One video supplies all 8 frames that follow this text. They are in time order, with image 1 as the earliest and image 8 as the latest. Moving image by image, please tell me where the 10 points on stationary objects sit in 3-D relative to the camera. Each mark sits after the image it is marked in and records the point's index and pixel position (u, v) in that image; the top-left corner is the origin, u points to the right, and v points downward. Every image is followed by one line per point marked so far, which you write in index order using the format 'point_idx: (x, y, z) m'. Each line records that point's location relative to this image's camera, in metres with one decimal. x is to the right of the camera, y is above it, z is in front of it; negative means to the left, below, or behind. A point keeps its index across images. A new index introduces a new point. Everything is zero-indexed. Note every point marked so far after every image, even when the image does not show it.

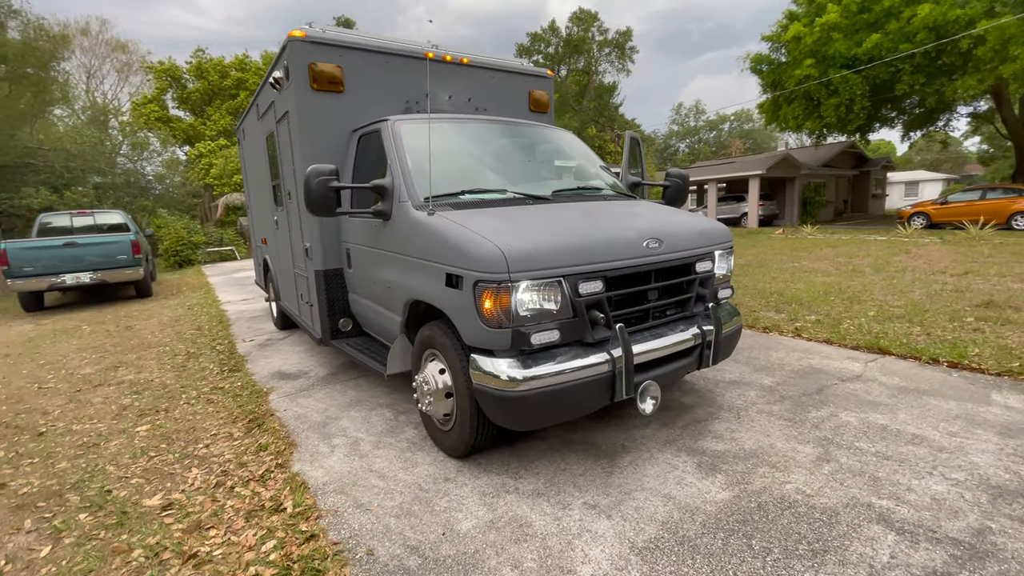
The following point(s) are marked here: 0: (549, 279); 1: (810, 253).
0: (+0.2, 0.0, +2.7) m
1: (+8.6, +1.0, +13.7) m
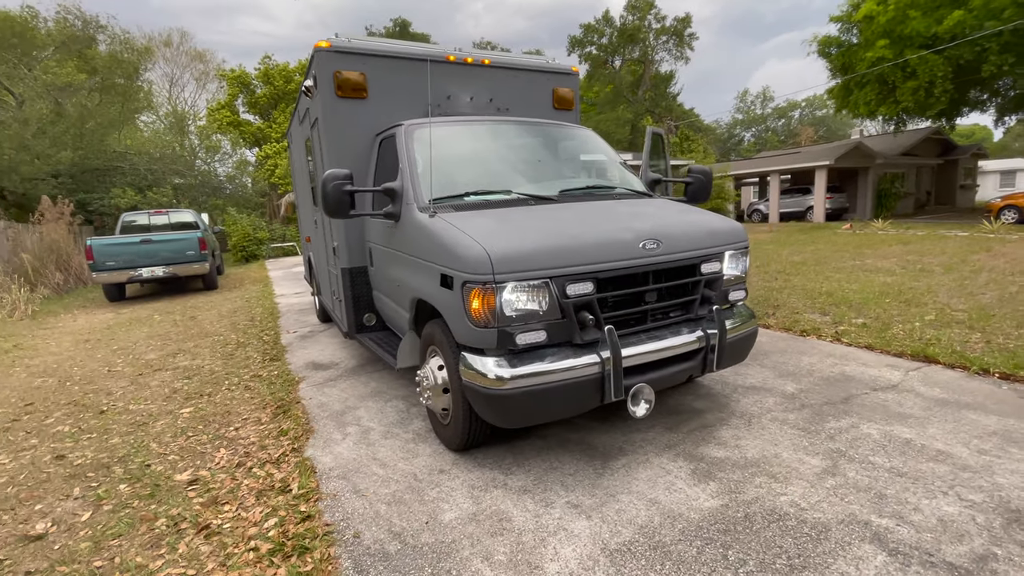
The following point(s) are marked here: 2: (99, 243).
0: (+0.1, 0.0, +2.7) m
1: (+9.8, +1.0, +12.7) m
2: (-9.1, +1.0, +10.5) m
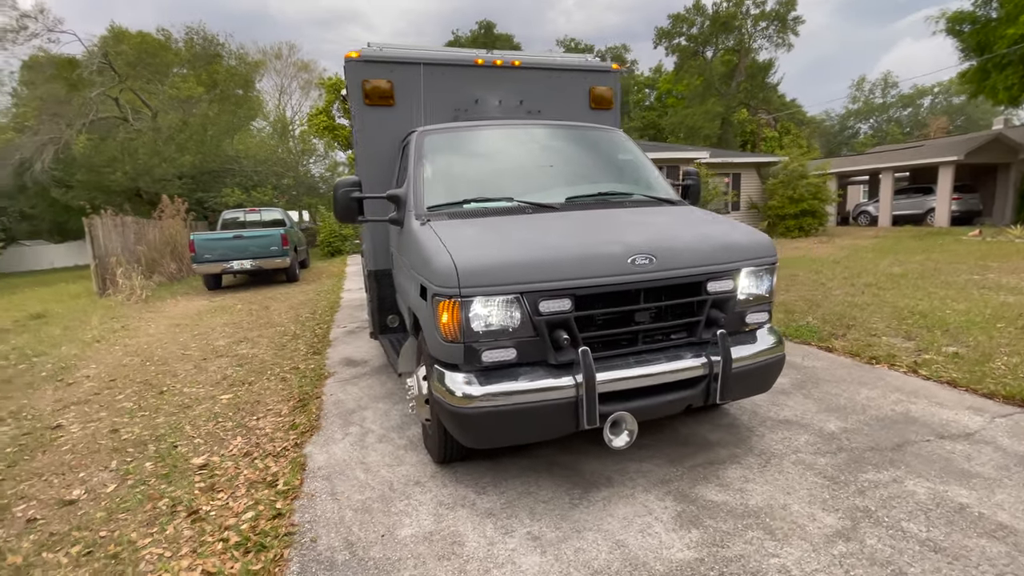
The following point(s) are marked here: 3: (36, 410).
0: (-0.1, 0.0, +2.6) m
1: (+11.2, +0.6, +10.7) m
2: (-7.8, +1.3, +11.8) m
3: (-4.8, -1.2, +4.7) m
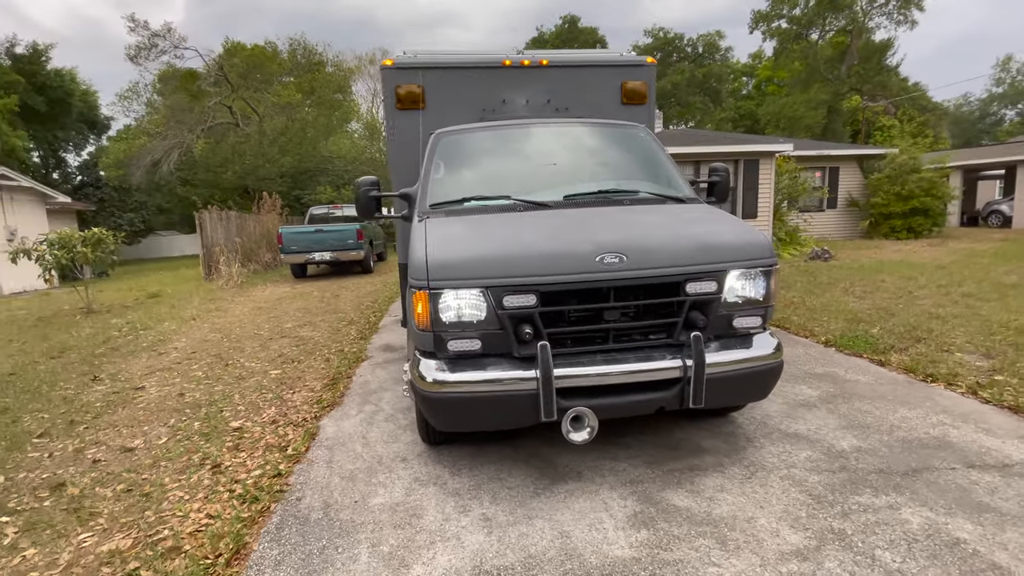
0: (-0.3, 0.0, +2.8) m
1: (+12.2, +0.2, +8.8) m
2: (-6.2, +1.6, +13.2) m
3: (-4.6, -1.0, +5.7) m
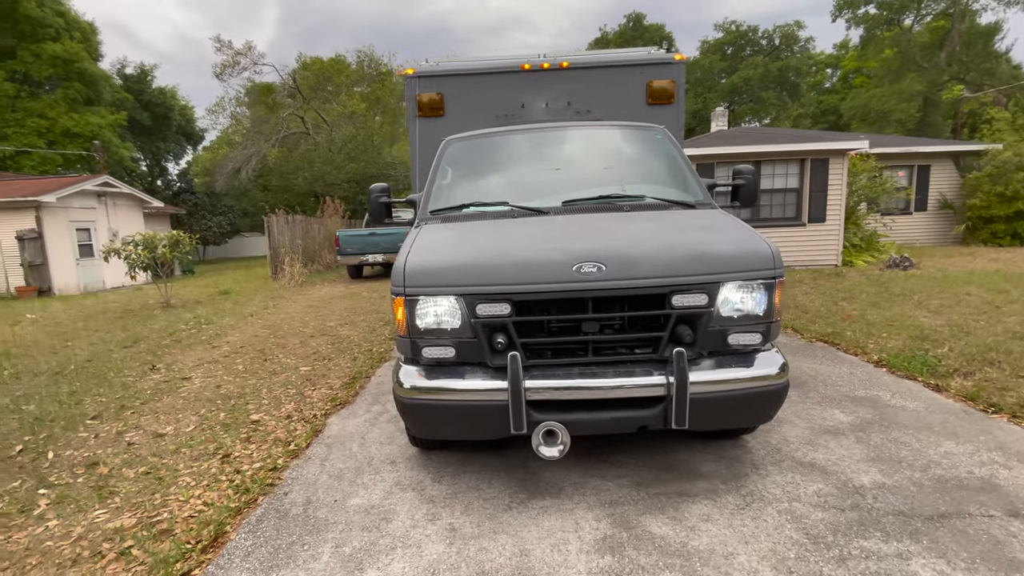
0: (-0.4, -0.1, +2.8) m
1: (+12.8, -0.1, +7.1) m
2: (-4.9, +1.6, +13.9) m
3: (-4.3, -1.0, +6.2) m
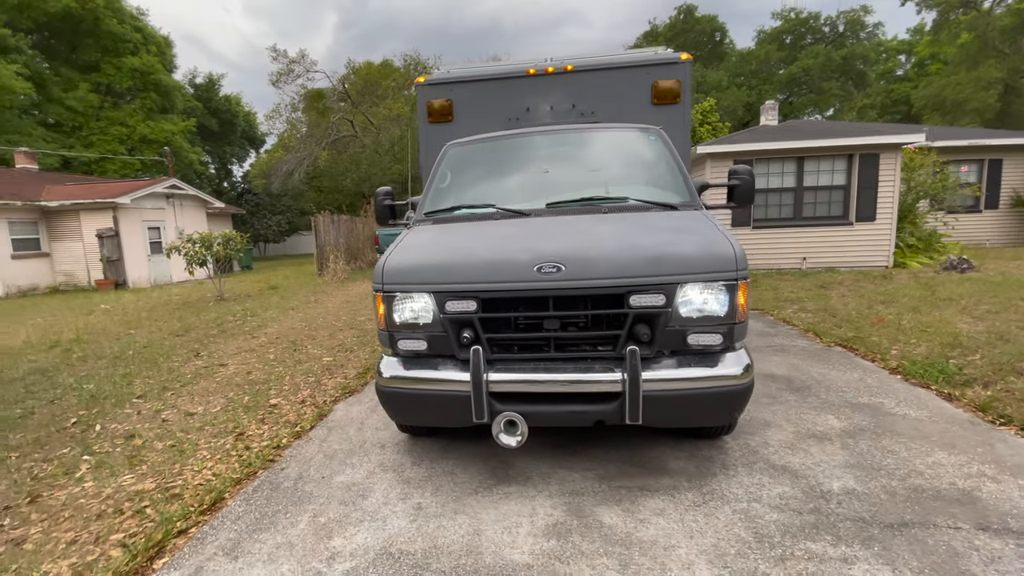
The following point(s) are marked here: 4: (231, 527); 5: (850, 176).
0: (-0.6, 0.0, +3.0) m
1: (+13.0, -0.2, +6.0) m
2: (-3.9, +1.7, +14.5) m
3: (-4.2, -0.9, +6.8) m
4: (-1.6, -1.4, +2.7) m
5: (+8.3, +2.8, +11.7) m
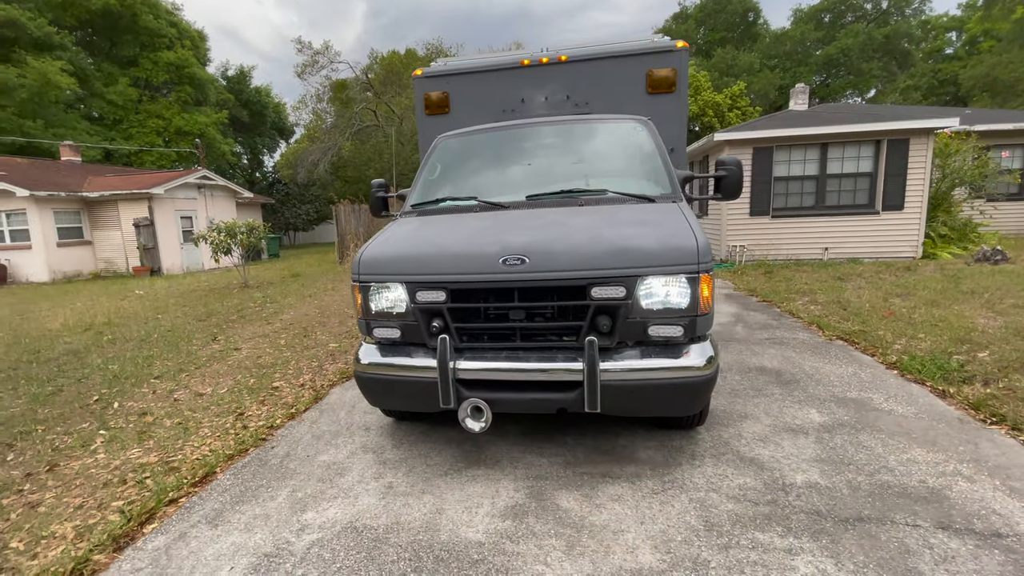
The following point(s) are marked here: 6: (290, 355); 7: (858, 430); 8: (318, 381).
0: (-0.8, 0.0, +3.1) m
1: (+12.9, -0.2, +5.3) m
2: (-3.5, +2.1, +14.8) m
3: (-4.1, -0.7, +7.2) m
4: (-1.8, -1.3, +3.0) m
5: (+8.7, +3.0, +11.2) m
6: (-2.8, -0.9, +6.1) m
7: (+2.5, -1.0, +3.5) m
8: (-2.0, -1.0, +5.0) m
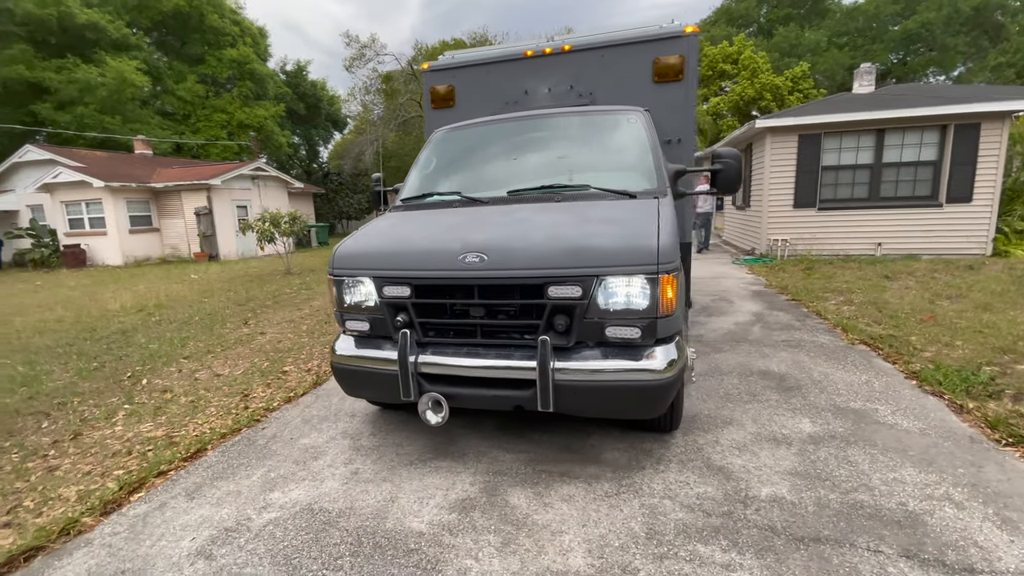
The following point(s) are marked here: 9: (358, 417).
0: (-1.0, +0.1, +3.2) m
1: (+12.8, -0.4, +4.0) m
2: (-2.4, +2.4, +15.0) m
3: (-3.9, -0.5, +7.6) m
4: (-2.1, -1.3, +3.2) m
5: (+9.3, +3.0, +10.2) m
6: (-2.7, -0.7, +6.4) m
7: (+2.3, -1.1, +3.2) m
8: (-2.1, -0.9, +5.3) m
9: (-1.3, -1.1, +3.9) m
